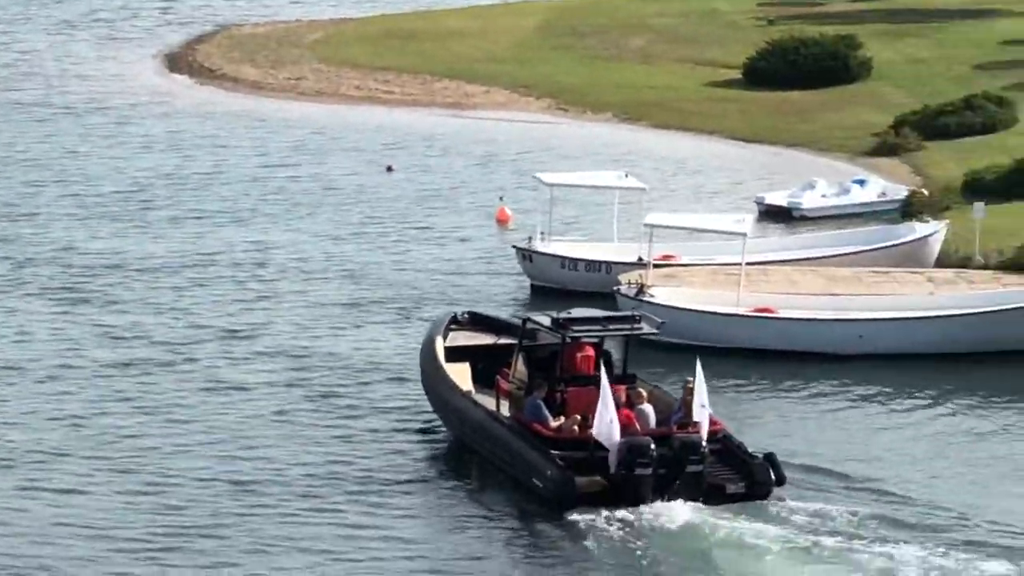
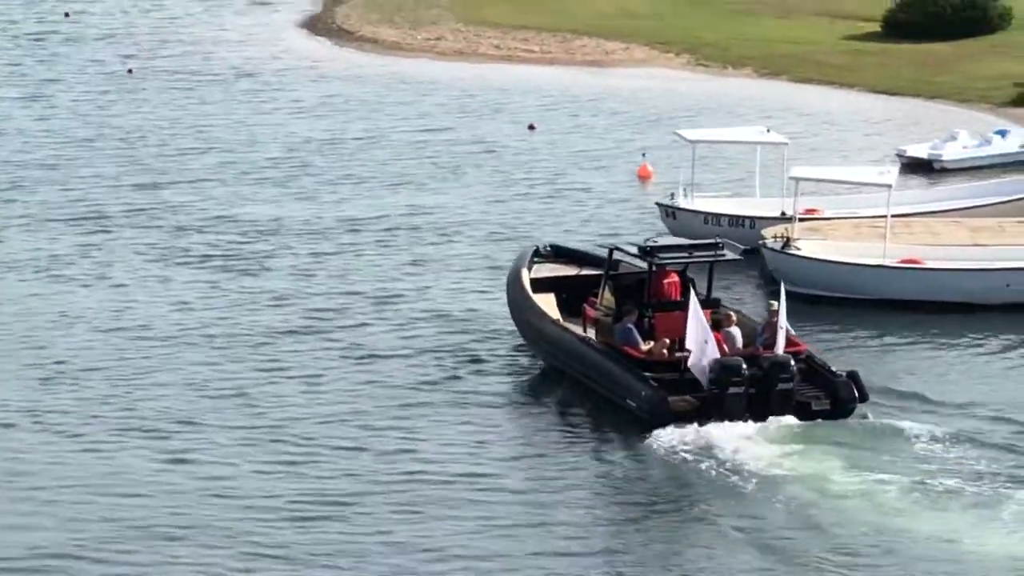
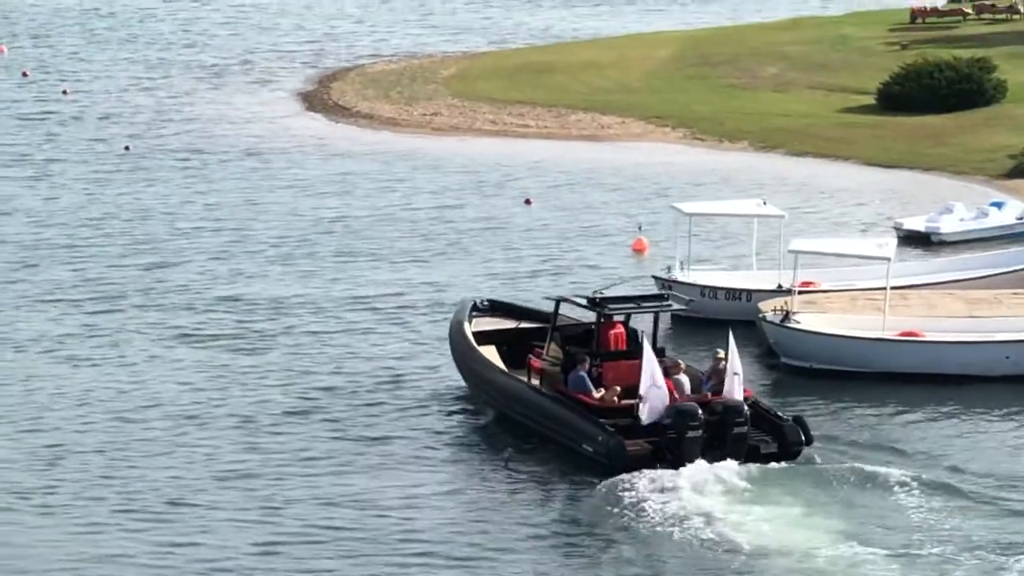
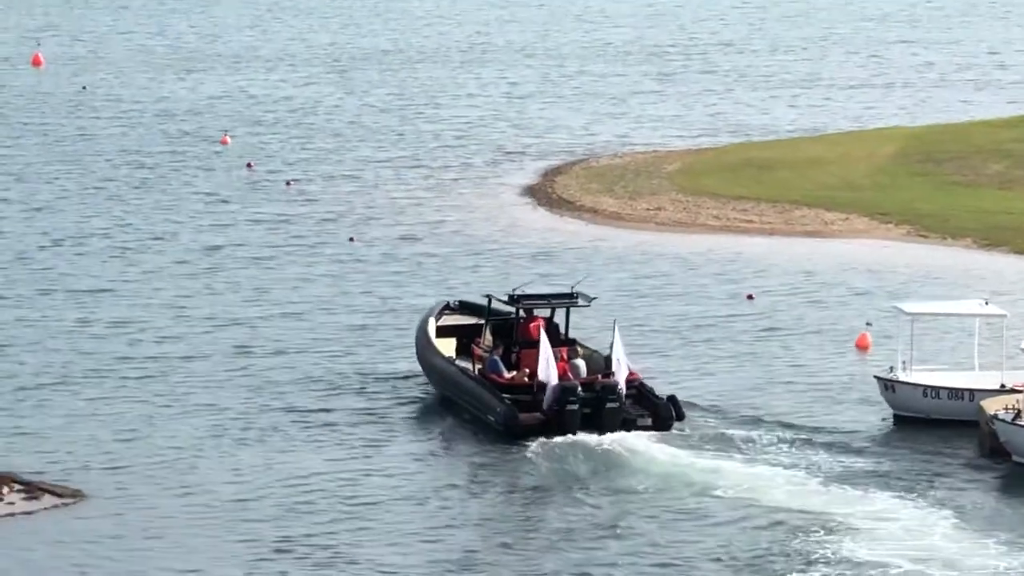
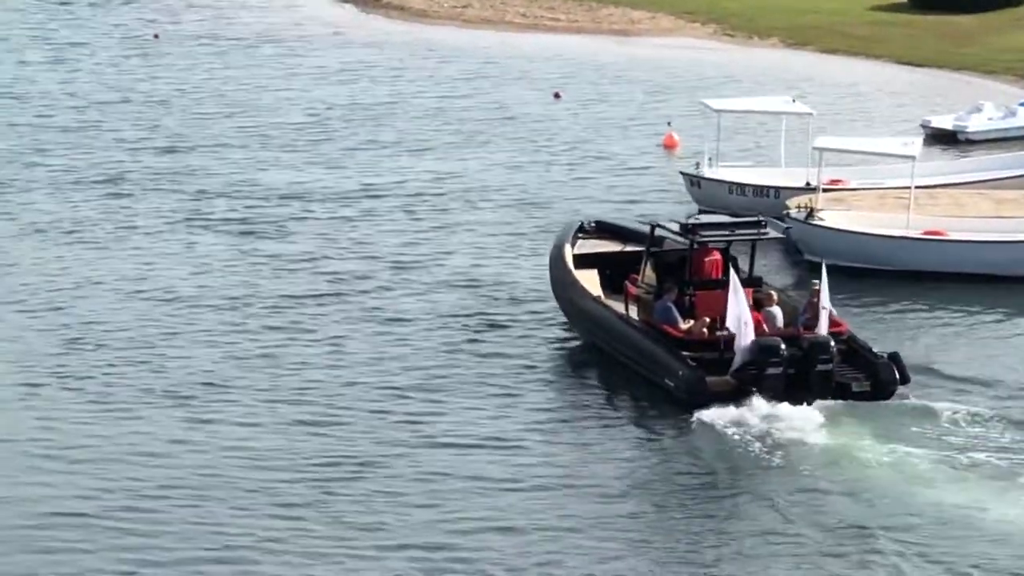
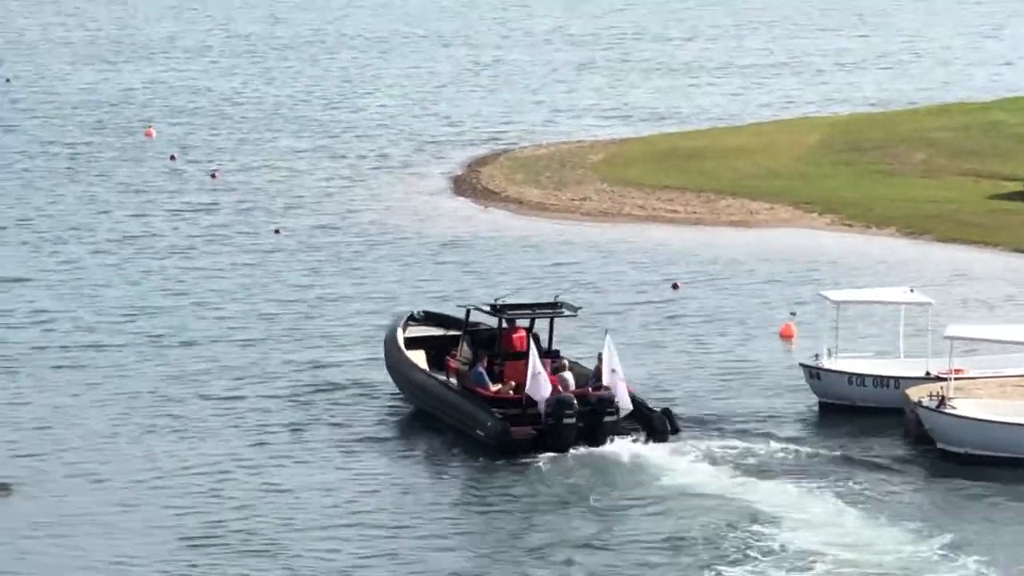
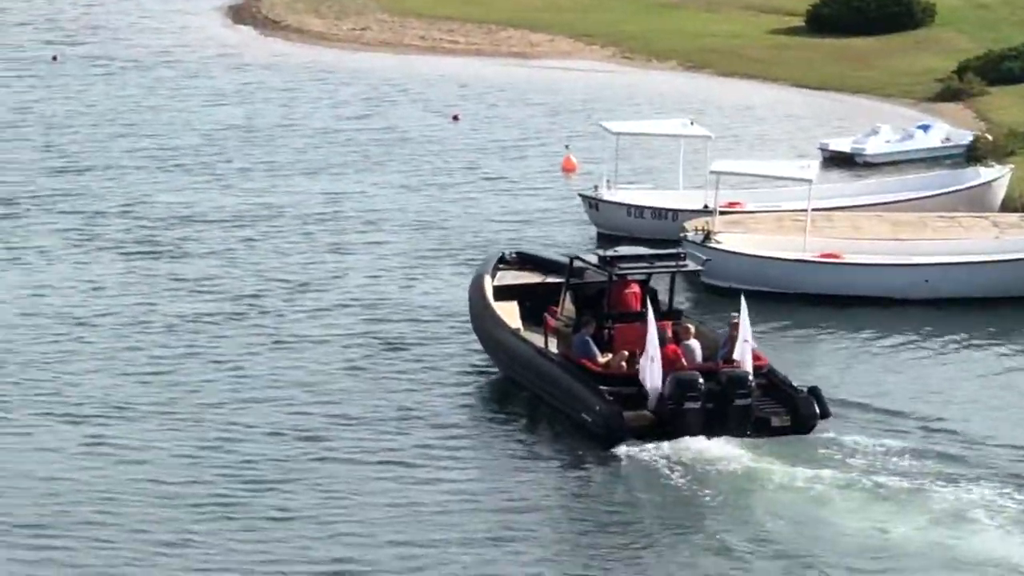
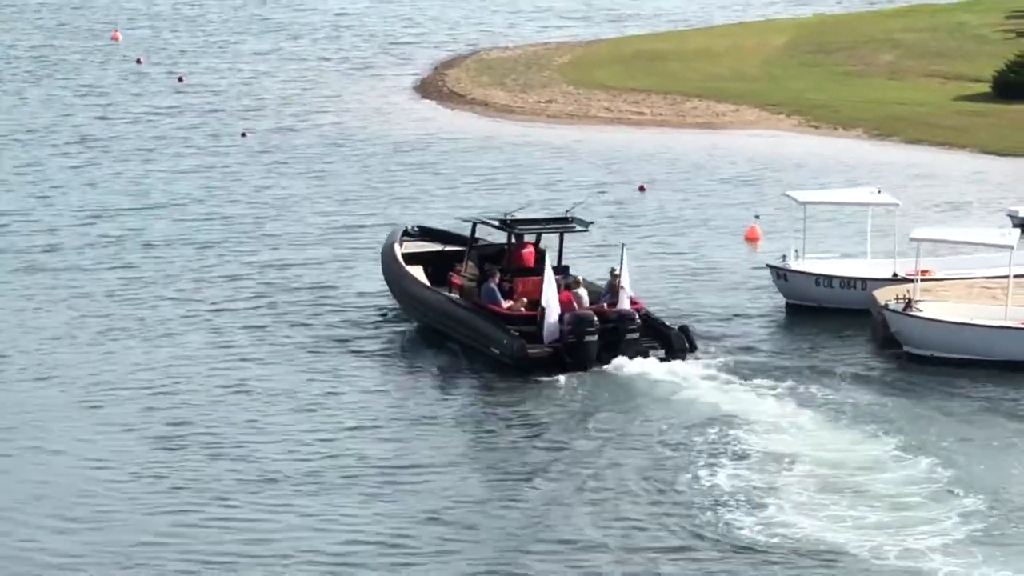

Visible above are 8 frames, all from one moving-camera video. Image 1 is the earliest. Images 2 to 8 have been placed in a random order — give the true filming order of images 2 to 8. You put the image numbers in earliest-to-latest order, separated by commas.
7, 5, 2, 3, 8, 6, 4
